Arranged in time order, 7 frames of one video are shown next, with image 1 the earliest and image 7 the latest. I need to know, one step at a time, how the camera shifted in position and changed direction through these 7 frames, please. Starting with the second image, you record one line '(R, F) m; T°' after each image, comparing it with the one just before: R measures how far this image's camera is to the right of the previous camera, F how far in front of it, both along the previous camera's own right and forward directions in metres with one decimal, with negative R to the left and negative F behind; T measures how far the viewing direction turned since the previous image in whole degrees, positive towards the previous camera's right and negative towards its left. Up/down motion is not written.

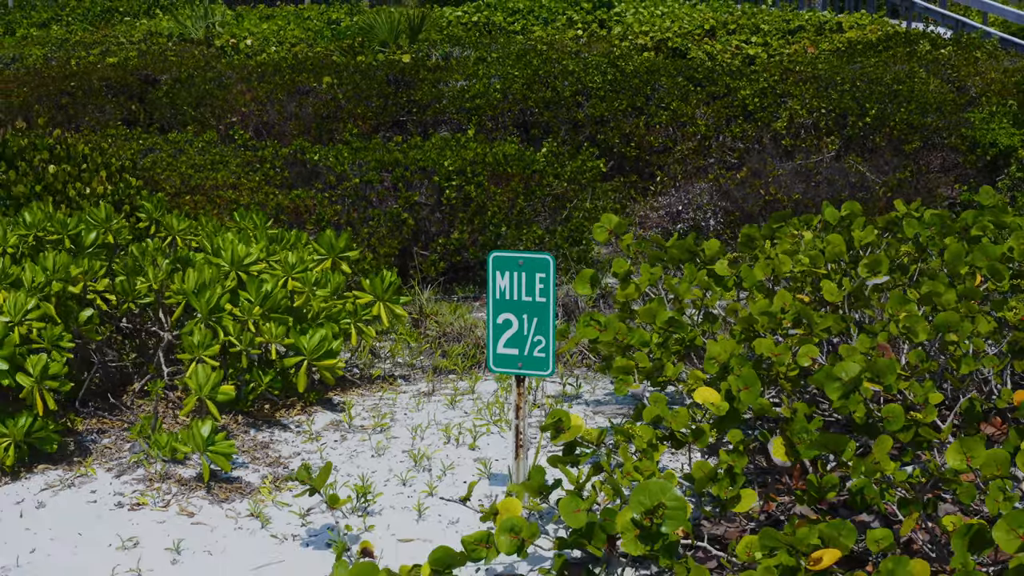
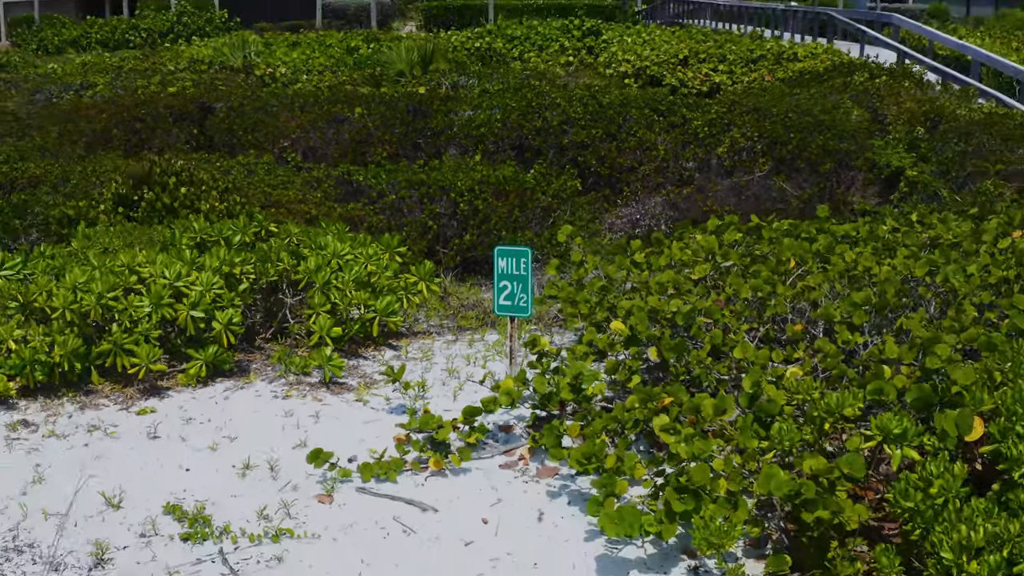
(0.0, -1.1) m; 0°
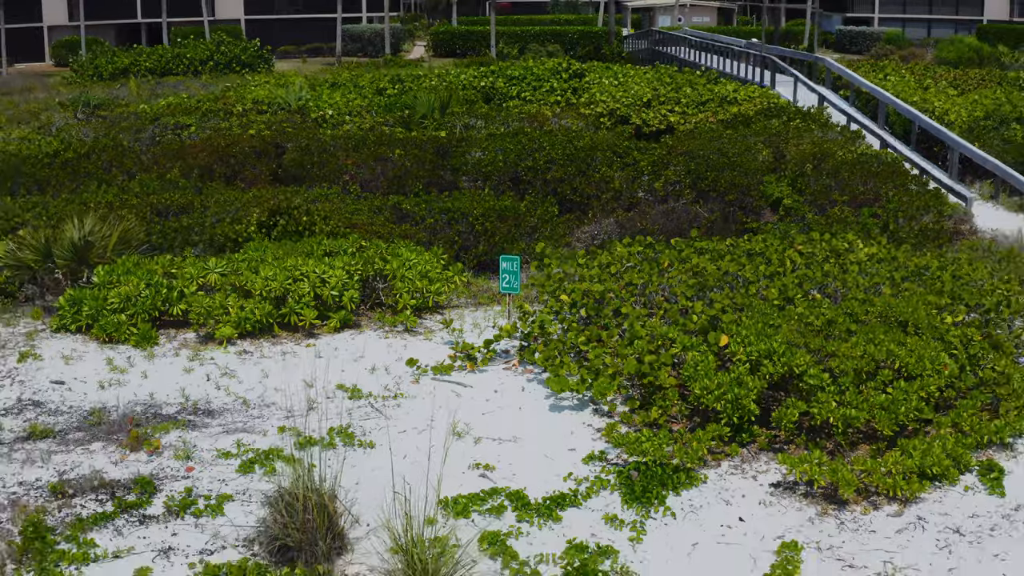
(0.0, -2.3) m; 0°
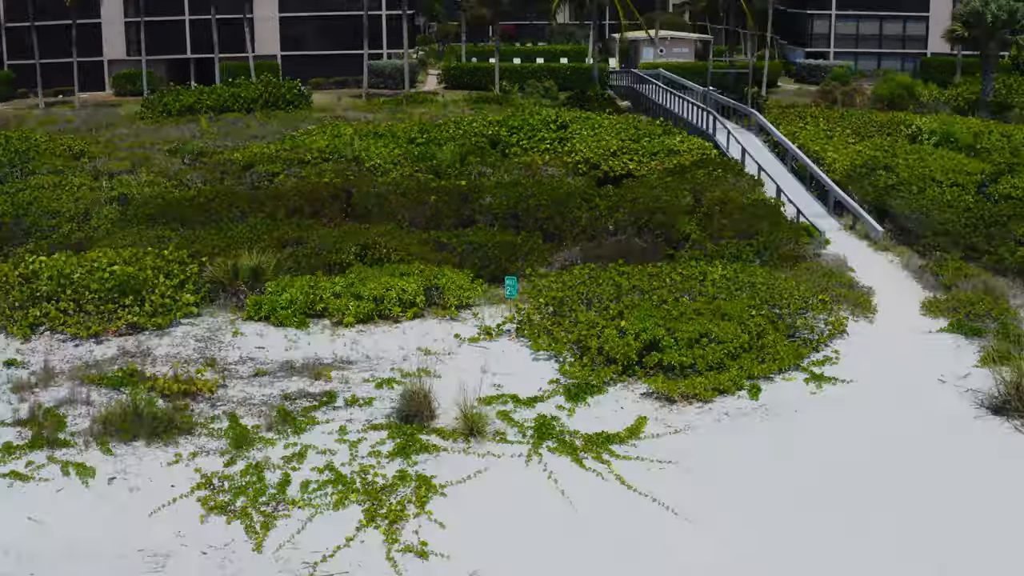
(0.0, -3.8) m; 0°
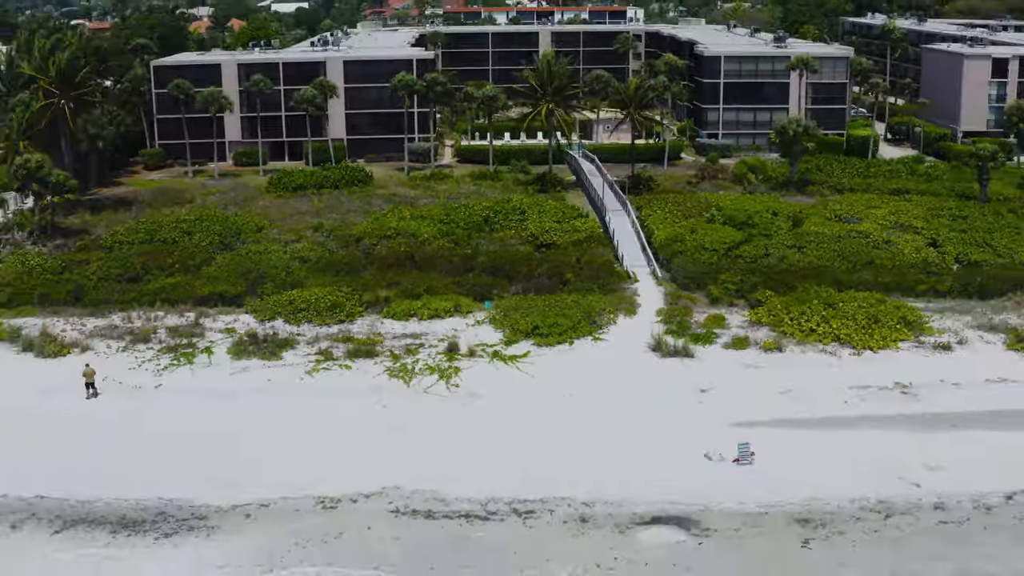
(+0.5, -14.3) m; 0°
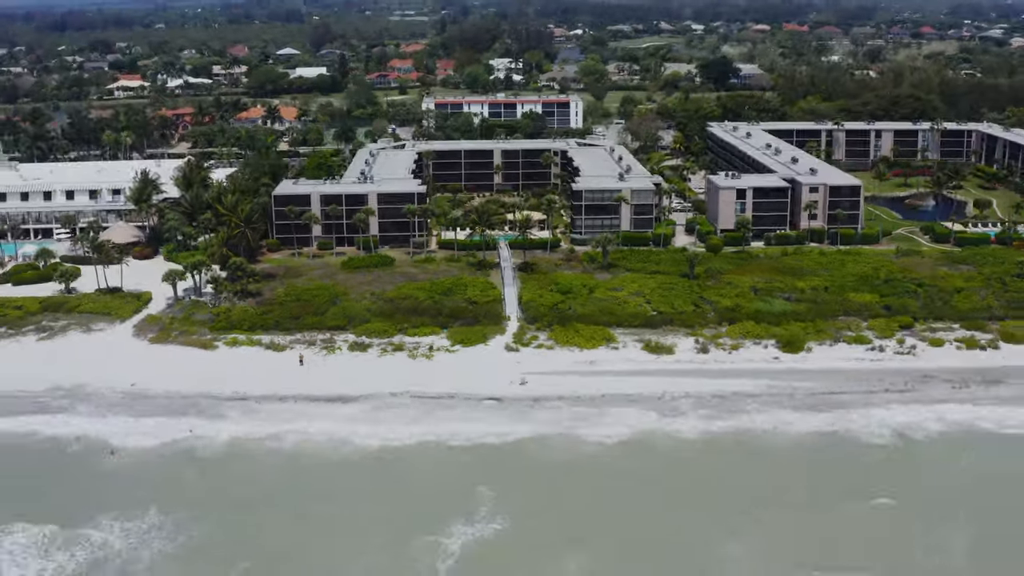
(+2.3, -37.3) m; 0°
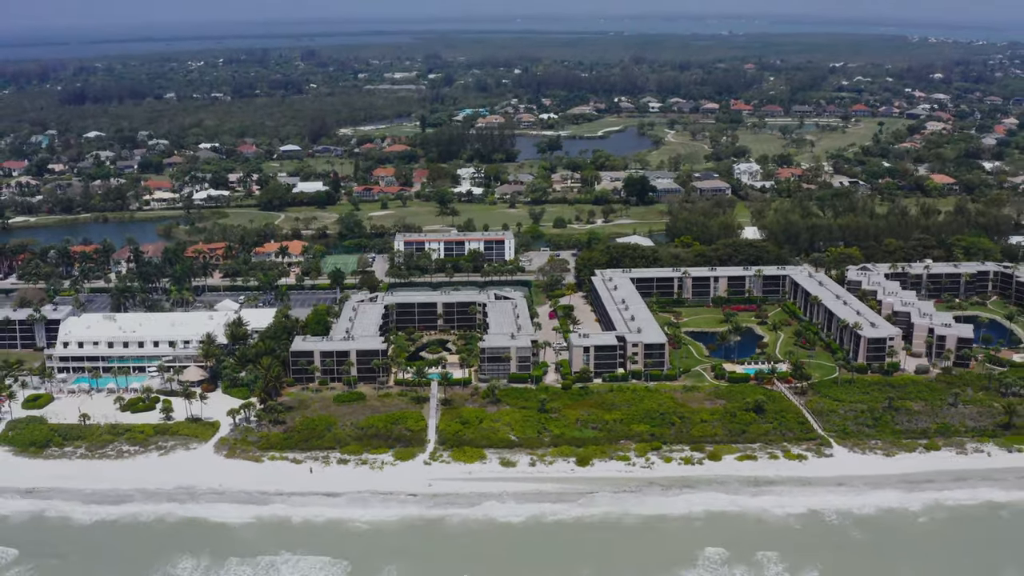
(+5.8, -48.7) m; 0°
